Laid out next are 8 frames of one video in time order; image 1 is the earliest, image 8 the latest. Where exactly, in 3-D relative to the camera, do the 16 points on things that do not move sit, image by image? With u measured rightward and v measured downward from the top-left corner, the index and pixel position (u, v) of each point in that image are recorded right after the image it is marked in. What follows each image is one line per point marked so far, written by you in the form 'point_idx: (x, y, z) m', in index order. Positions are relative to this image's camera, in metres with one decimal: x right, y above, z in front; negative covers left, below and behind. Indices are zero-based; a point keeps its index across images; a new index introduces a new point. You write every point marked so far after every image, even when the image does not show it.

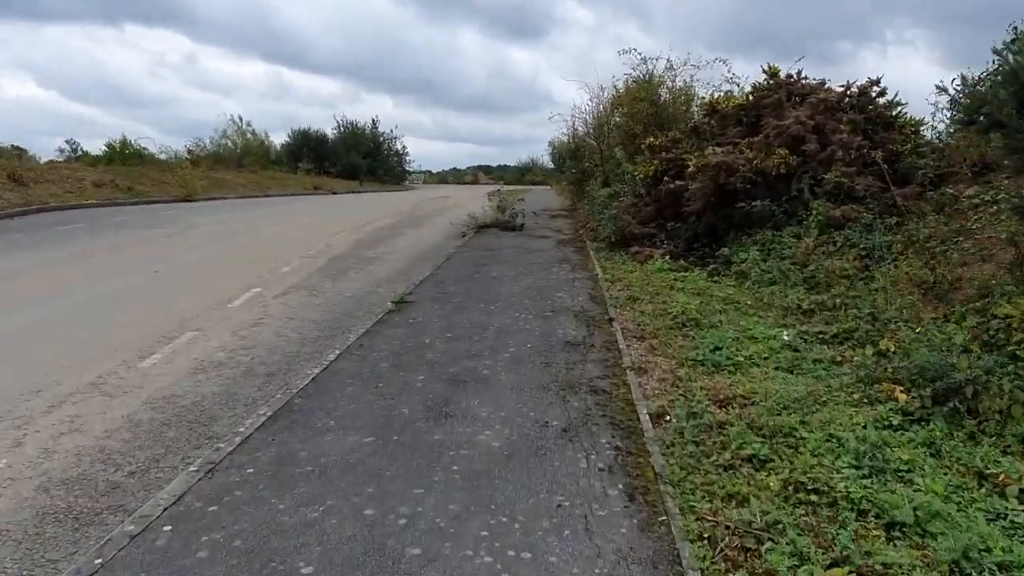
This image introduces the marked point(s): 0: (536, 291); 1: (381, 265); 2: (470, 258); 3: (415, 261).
0: (+0.2, 0.0, +7.9) m
1: (-1.9, +0.3, +11.0) m
2: (-0.6, +0.4, +10.7) m
3: (-1.4, +0.4, +11.3) m
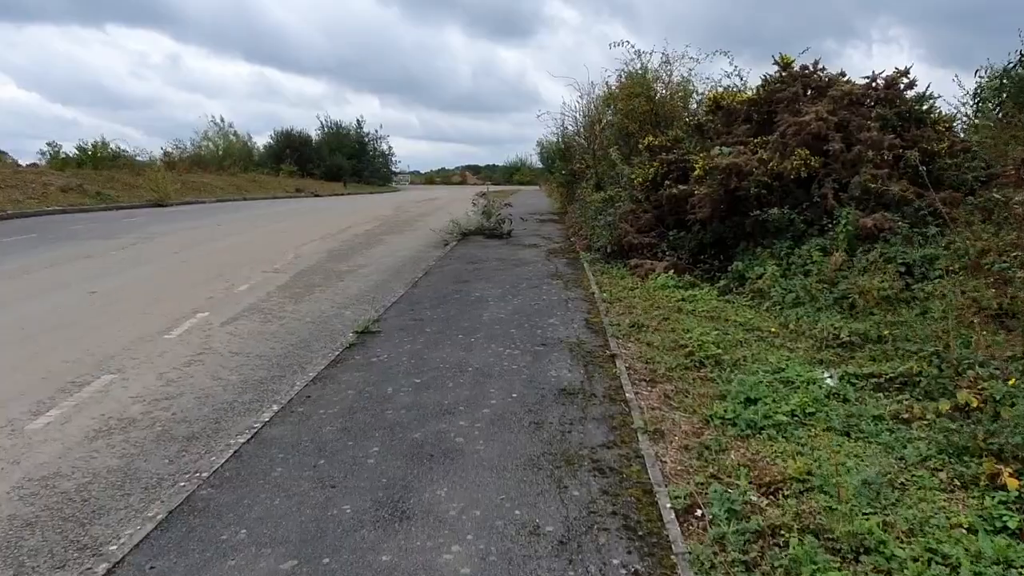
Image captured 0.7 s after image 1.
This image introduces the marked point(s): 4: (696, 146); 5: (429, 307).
0: (+0.1, -0.2, +6.8) m
1: (-2.1, +0.1, +9.9) m
2: (-0.8, +0.2, +9.7) m
3: (-1.6, +0.1, +10.2) m
4: (+2.3, +1.8, +9.7) m
5: (-0.8, -0.2, +7.3) m
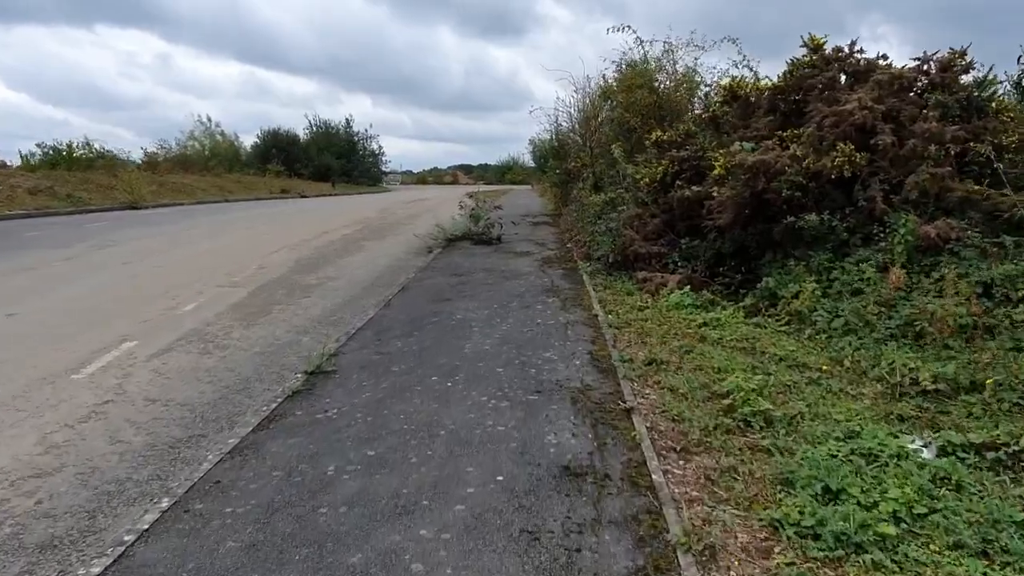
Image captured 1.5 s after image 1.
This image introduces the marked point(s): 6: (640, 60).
0: (0.0, -0.4, +5.6) m
1: (-2.2, -0.1, +8.7) m
2: (-0.9, 0.0, +8.4) m
3: (-1.7, 0.0, +9.0) m
4: (+2.2, +1.6, +8.5) m
5: (-0.9, -0.4, +6.1) m
6: (+2.1, +3.7, +12.6) m
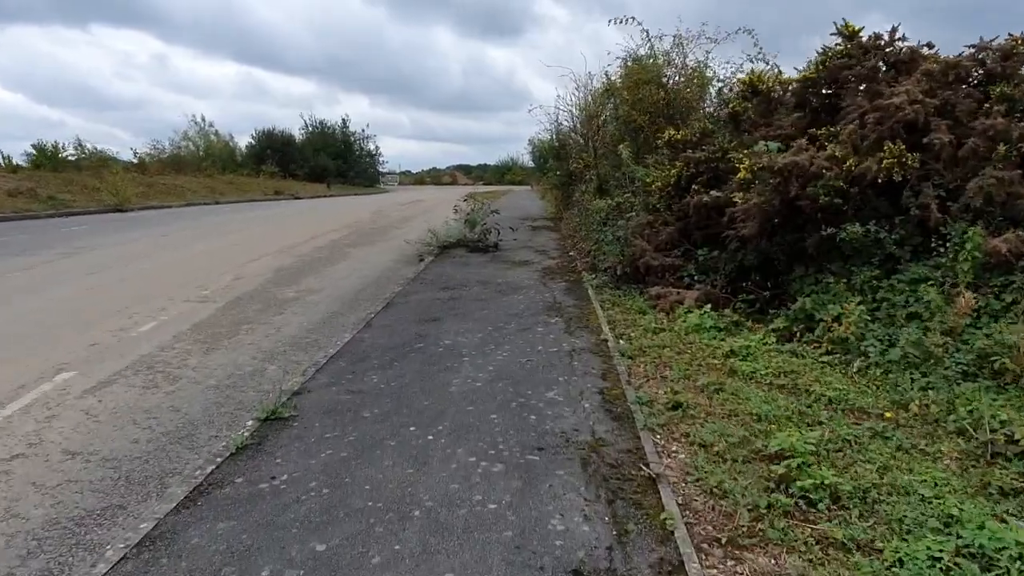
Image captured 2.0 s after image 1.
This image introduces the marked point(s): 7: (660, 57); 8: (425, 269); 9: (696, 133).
0: (0.0, -0.6, +4.7) m
1: (-2.2, -0.3, +7.8) m
2: (-0.9, -0.1, +7.5) m
3: (-1.8, -0.2, +8.1) m
4: (+2.2, +1.5, +7.6) m
5: (-0.9, -0.5, +5.2) m
6: (+2.1, +3.5, +11.7) m
7: (+2.2, +3.4, +11.5) m
8: (-1.2, +0.3, +10.4) m
9: (+1.9, +1.6, +8.2) m
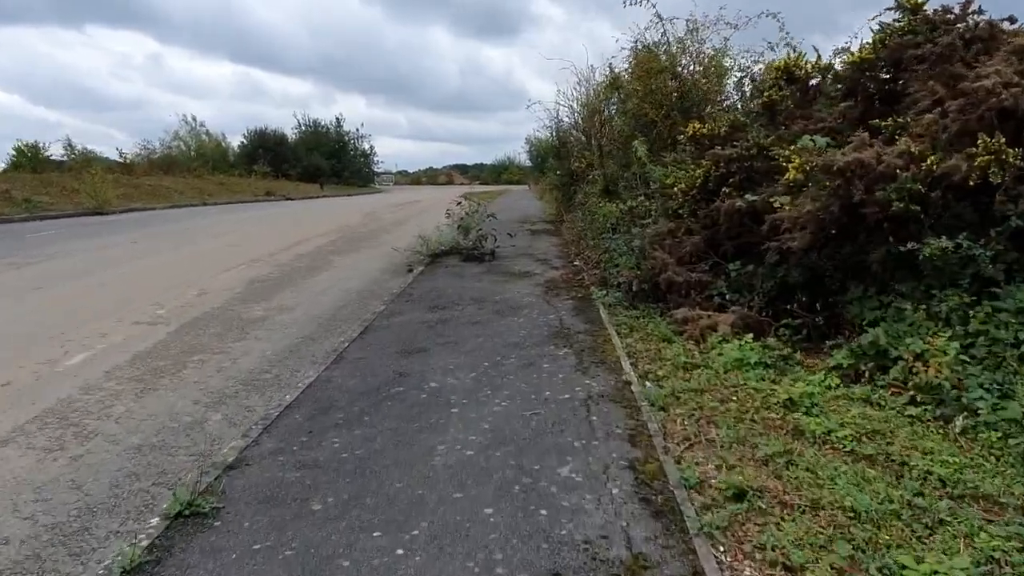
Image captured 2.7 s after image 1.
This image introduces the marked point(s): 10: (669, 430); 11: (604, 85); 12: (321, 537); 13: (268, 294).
0: (0.0, -0.8, +3.6) m
1: (-2.2, -0.5, +6.7) m
2: (-0.9, -0.3, +6.4) m
3: (-1.8, -0.4, +7.0) m
4: (+2.2, +1.3, +6.5) m
5: (-0.9, -0.7, +4.1) m
6: (+2.0, +3.4, +10.6) m
7: (+2.2, +3.3, +10.4) m
8: (-1.2, +0.1, +9.2) m
9: (+1.9, +1.5, +7.1) m
10: (+0.8, -0.7, +3.9) m
11: (+1.7, +3.7, +13.9) m
12: (-0.7, -0.9, +2.8) m
13: (-2.8, -0.1, +8.8) m
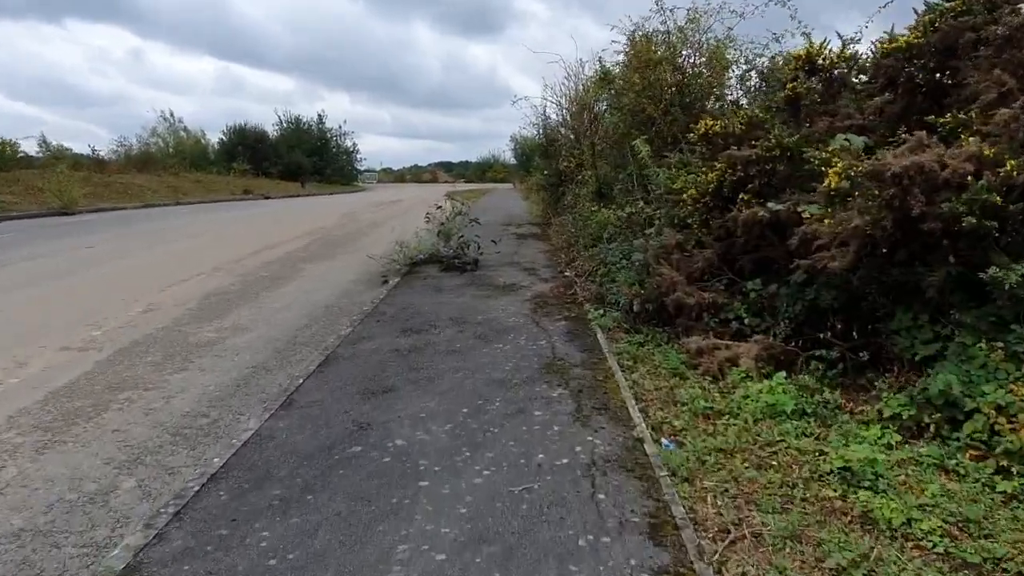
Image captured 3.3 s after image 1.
0: (-0.1, -0.9, +2.7) m
1: (-2.3, -0.6, +5.7) m
2: (-1.0, -0.5, +5.5) m
3: (-1.9, -0.6, +6.1) m
4: (+2.0, +1.1, +5.7) m
5: (-1.0, -0.9, +3.2) m
6: (+1.9, +3.2, +9.8) m
7: (+2.0, +3.1, +9.5) m
8: (-1.3, -0.1, +8.3) m
9: (+1.8, +1.3, +6.2) m
10: (+0.7, -0.9, +3.0) m
11: (+1.4, +3.5, +13.0) m
12: (-0.7, -1.1, +1.9) m
13: (-2.9, -0.2, +7.9) m
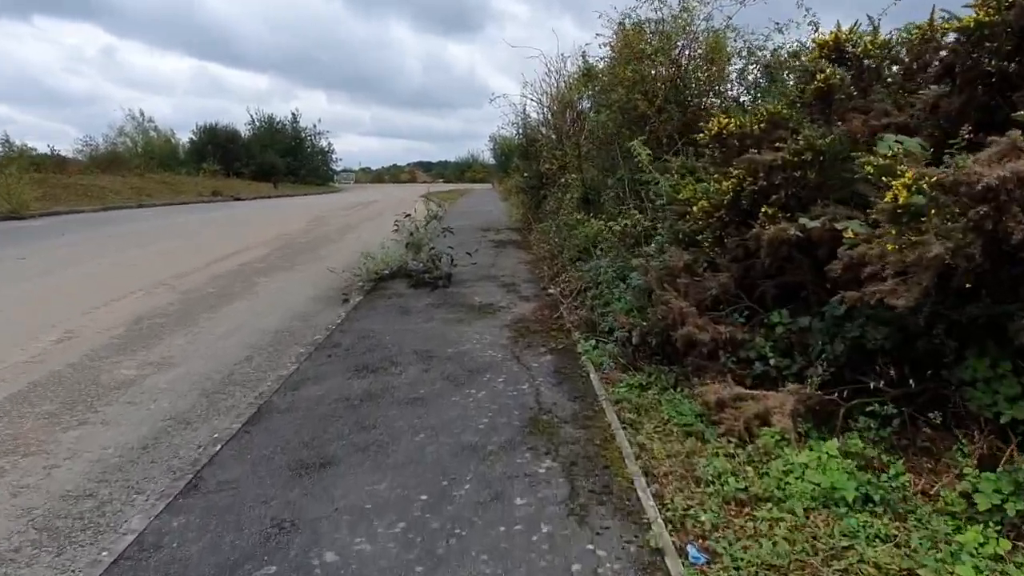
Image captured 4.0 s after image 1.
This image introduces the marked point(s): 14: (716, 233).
0: (-0.1, -1.1, +1.7) m
1: (-2.5, -0.8, +4.7) m
2: (-1.2, -0.7, +4.5) m
3: (-2.0, -0.8, +5.0) m
4: (+1.9, +0.9, +4.7) m
5: (-1.0, -1.1, +2.1) m
6: (+1.6, +3.0, +8.8) m
7: (+1.7, +2.9, +8.5) m
8: (-1.6, -0.3, +7.2) m
9: (+1.6, +1.1, +5.2) m
10: (+0.7, -1.1, +2.0) m
11: (+1.0, +3.3, +12.0) m
12: (-0.8, -1.3, +0.9) m
13: (-3.2, -0.5, +6.8) m
14: (+1.3, +0.4, +5.1) m
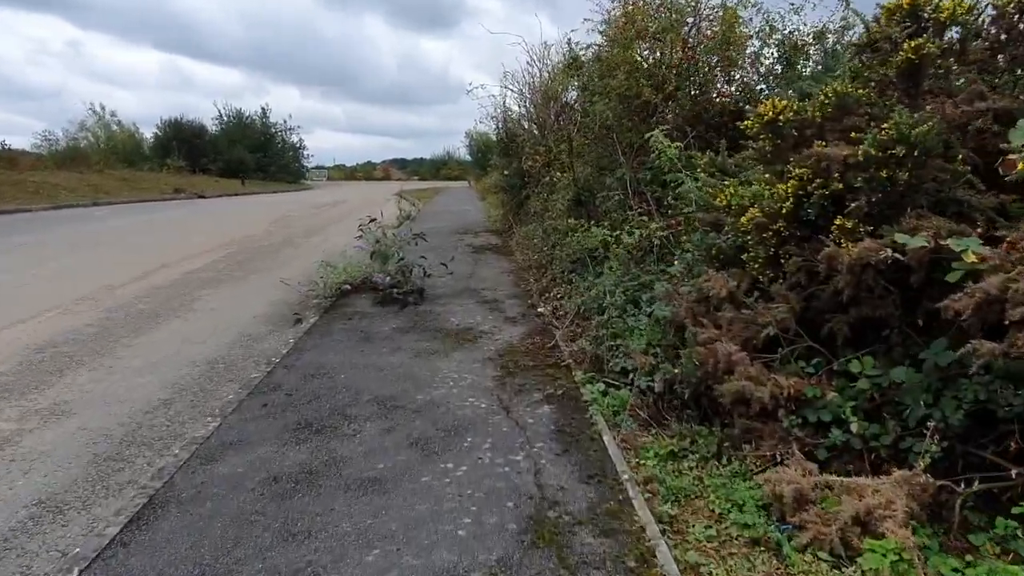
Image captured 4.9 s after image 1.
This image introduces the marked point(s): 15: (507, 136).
0: (-0.1, -1.3, +0.5) m
1: (-2.5, -1.0, +3.4) m
2: (-1.2, -0.9, +3.2) m
3: (-2.1, -0.9, +3.7) m
4: (+1.8, +0.8, +3.5) m
5: (-1.0, -1.3, +0.9) m
6: (+1.4, +2.9, +7.6) m
7: (+1.6, +2.8, +7.3) m
8: (-1.7, -0.5, +6.0) m
9: (+1.6, +1.0, +4.1) m
10: (+0.7, -1.3, +0.8) m
11: (+0.8, +3.2, +10.8) m
12: (-0.7, -1.5, -0.4) m
13: (-3.3, -0.6, +5.5) m
14: (+1.3, +0.2, +3.9) m
15: (-0.1, +2.9, +14.3) m
